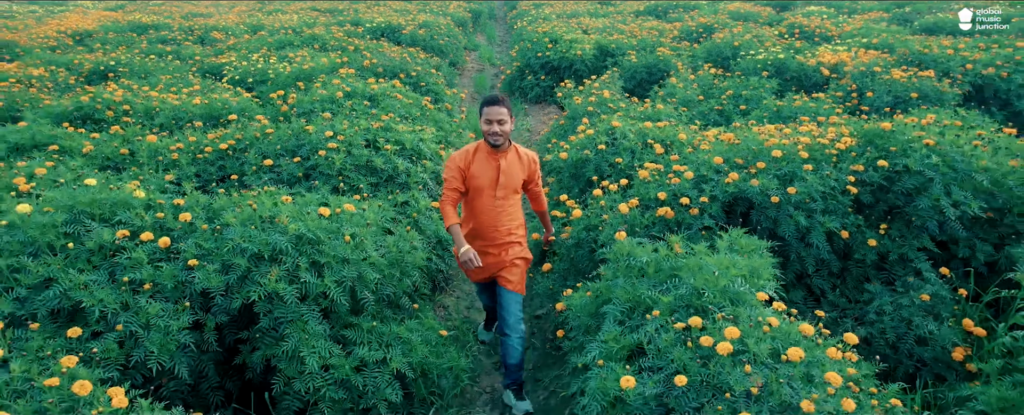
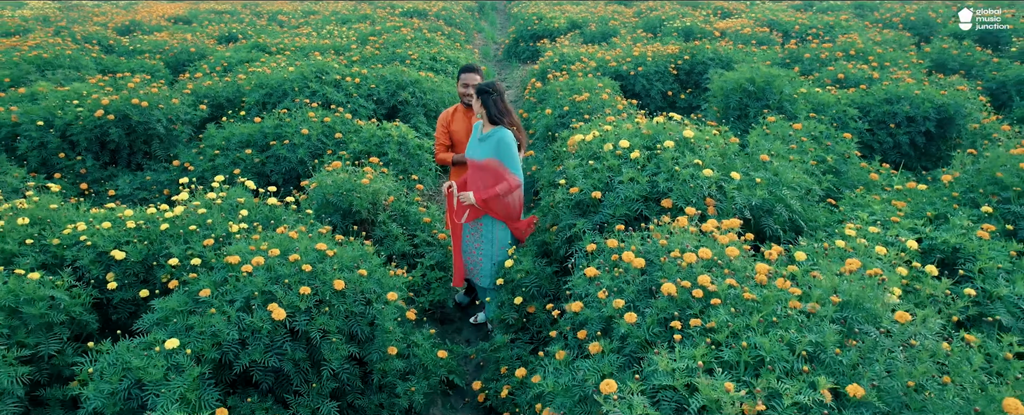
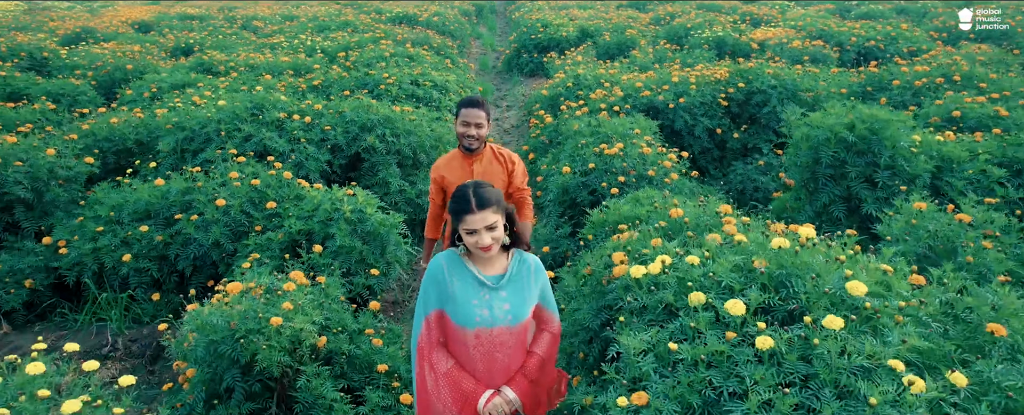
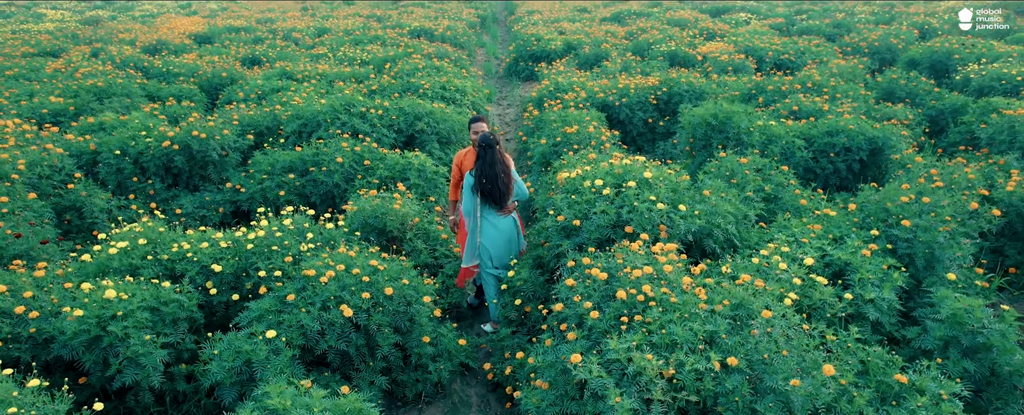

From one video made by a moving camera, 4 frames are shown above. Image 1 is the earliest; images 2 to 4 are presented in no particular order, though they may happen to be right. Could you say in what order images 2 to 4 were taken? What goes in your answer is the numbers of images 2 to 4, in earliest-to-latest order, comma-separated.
3, 2, 4
